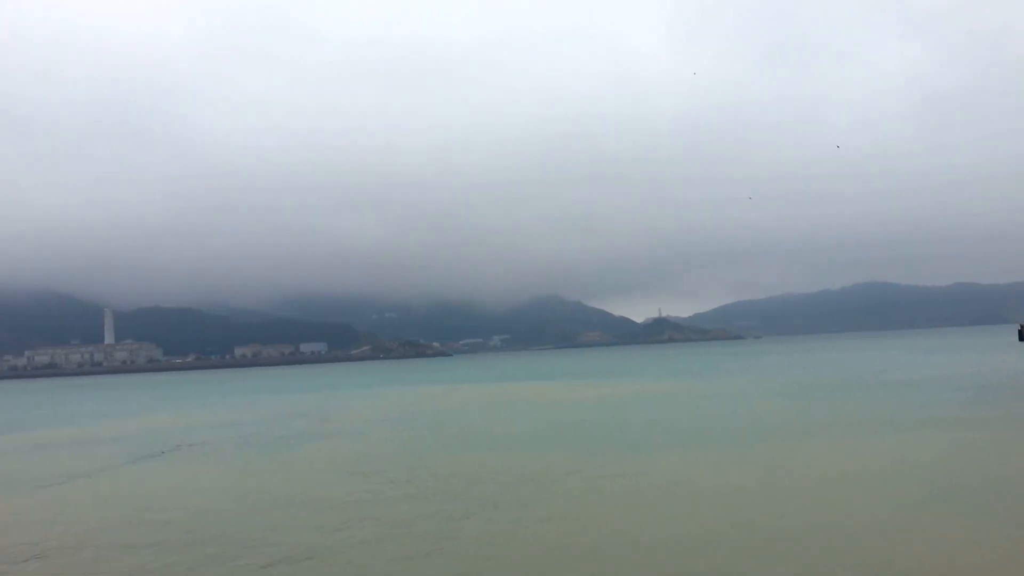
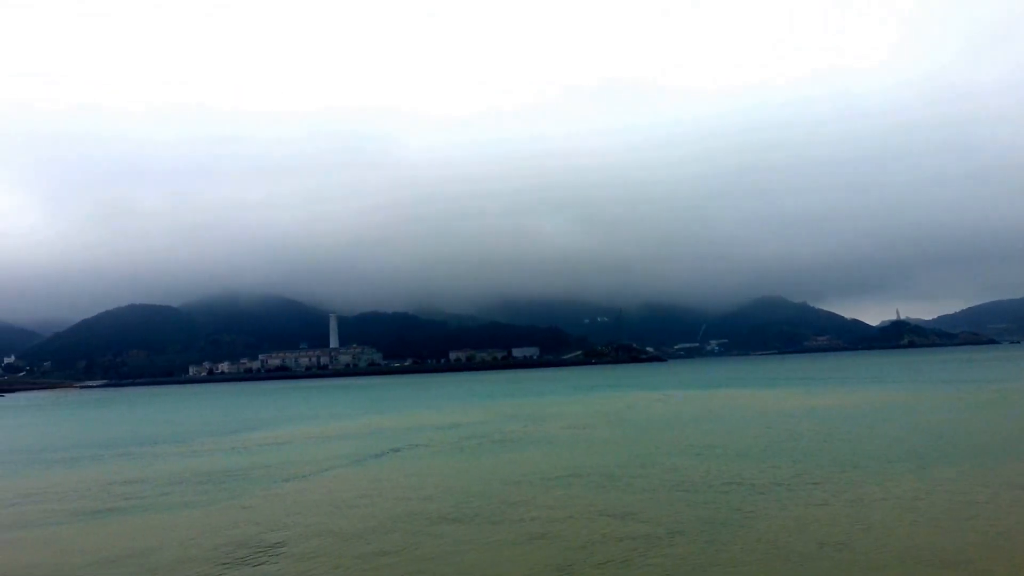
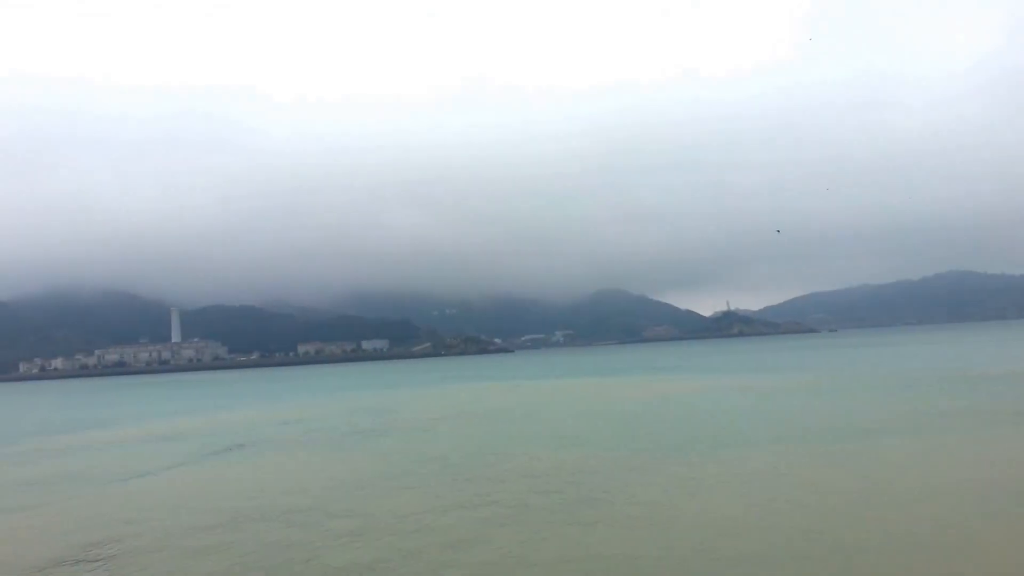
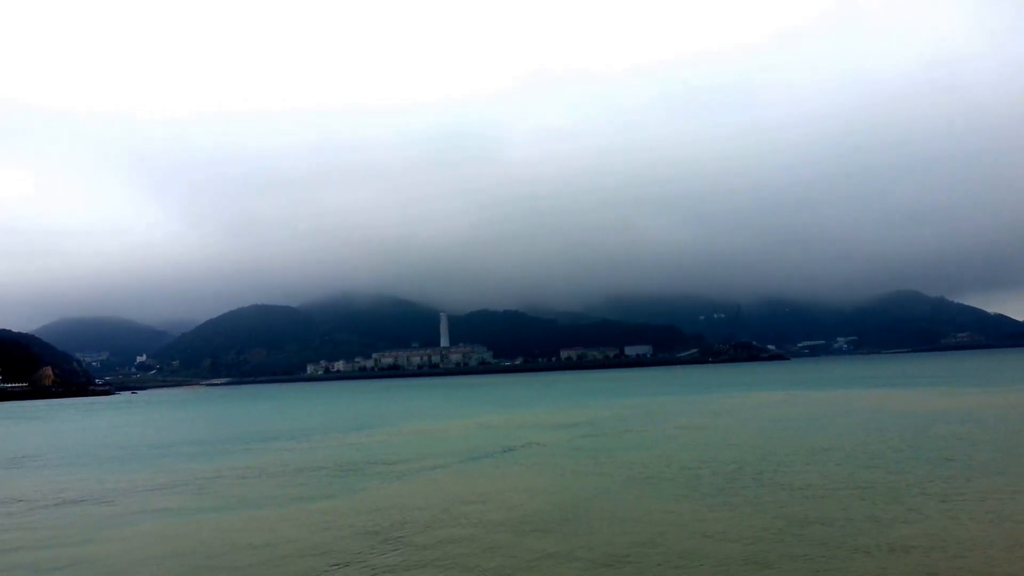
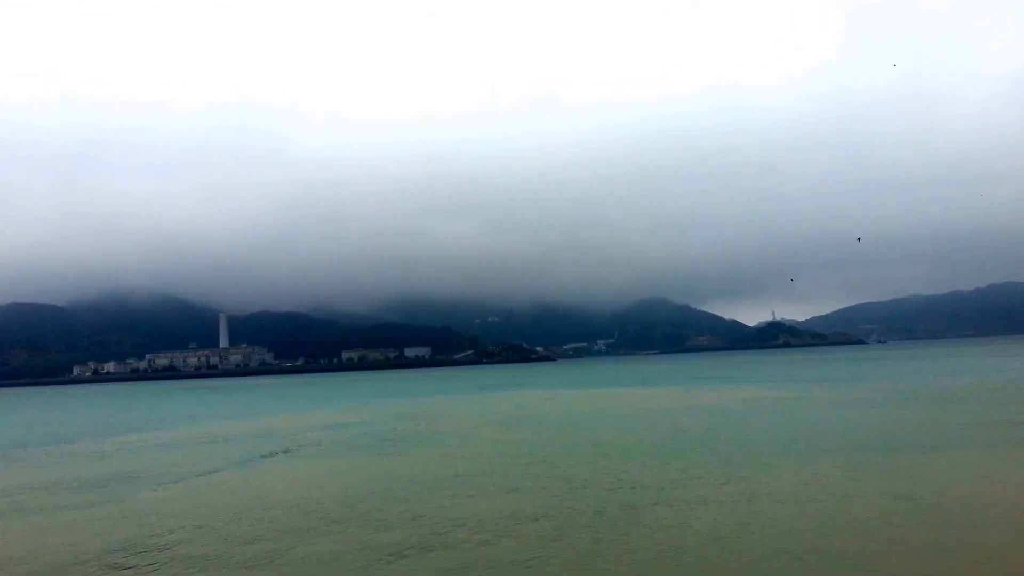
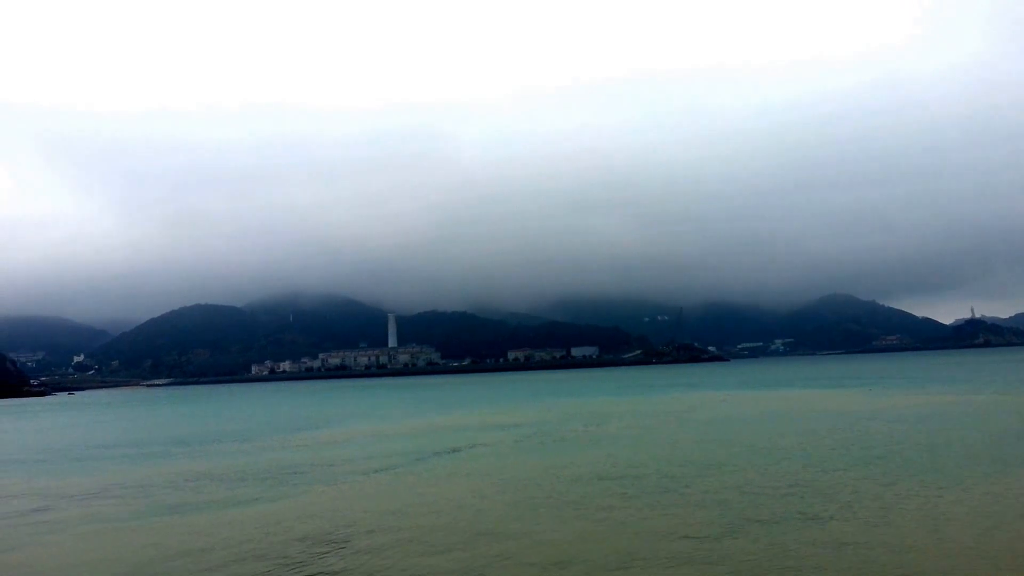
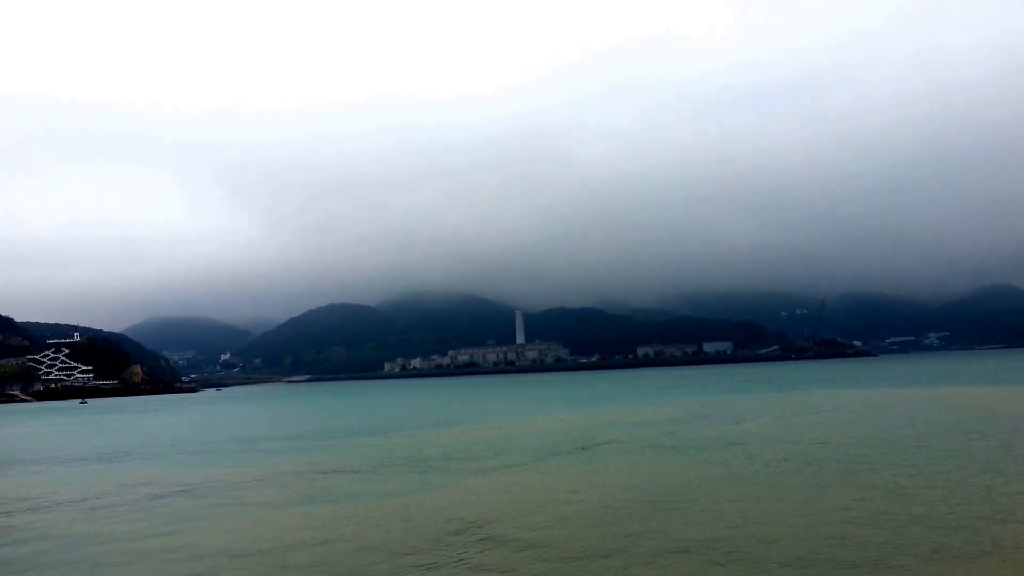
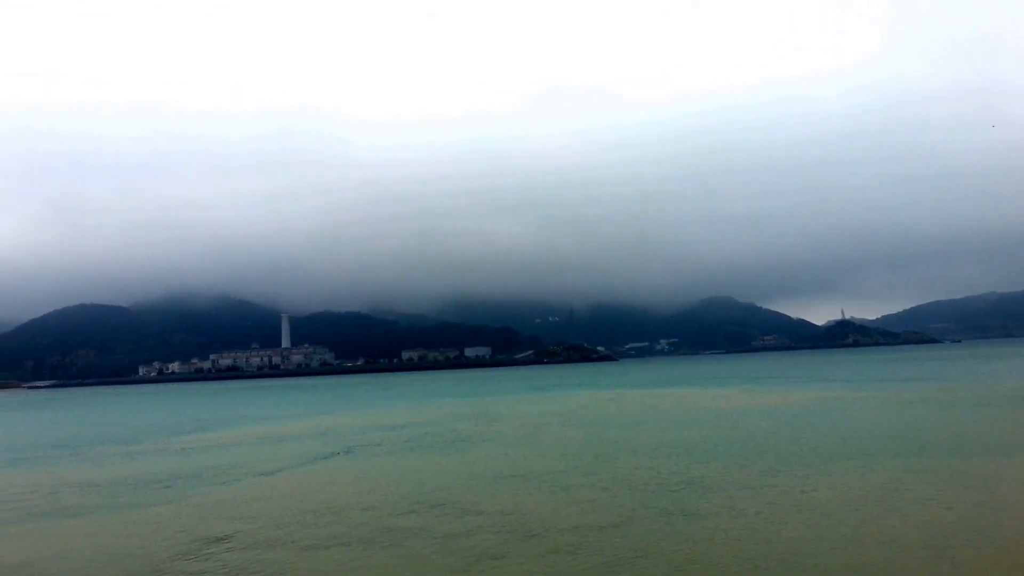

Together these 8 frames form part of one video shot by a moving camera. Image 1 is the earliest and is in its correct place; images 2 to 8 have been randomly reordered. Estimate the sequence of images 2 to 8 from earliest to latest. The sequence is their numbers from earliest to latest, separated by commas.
3, 5, 8, 2, 6, 4, 7
